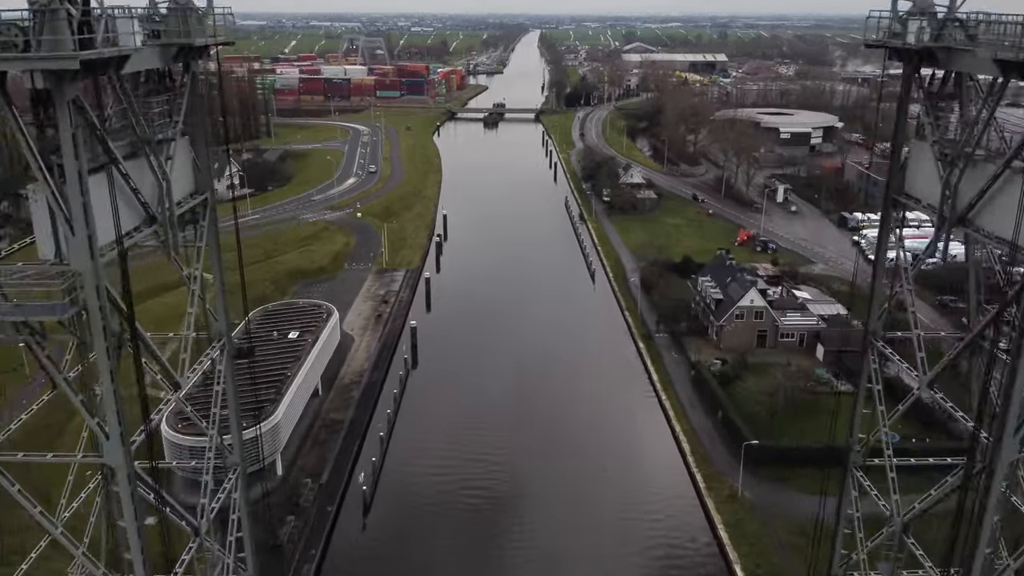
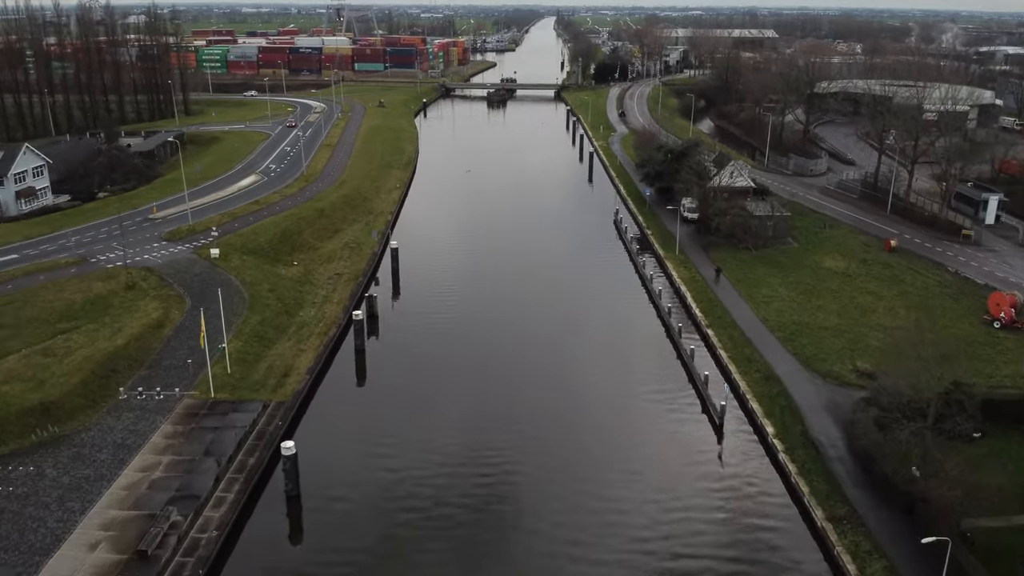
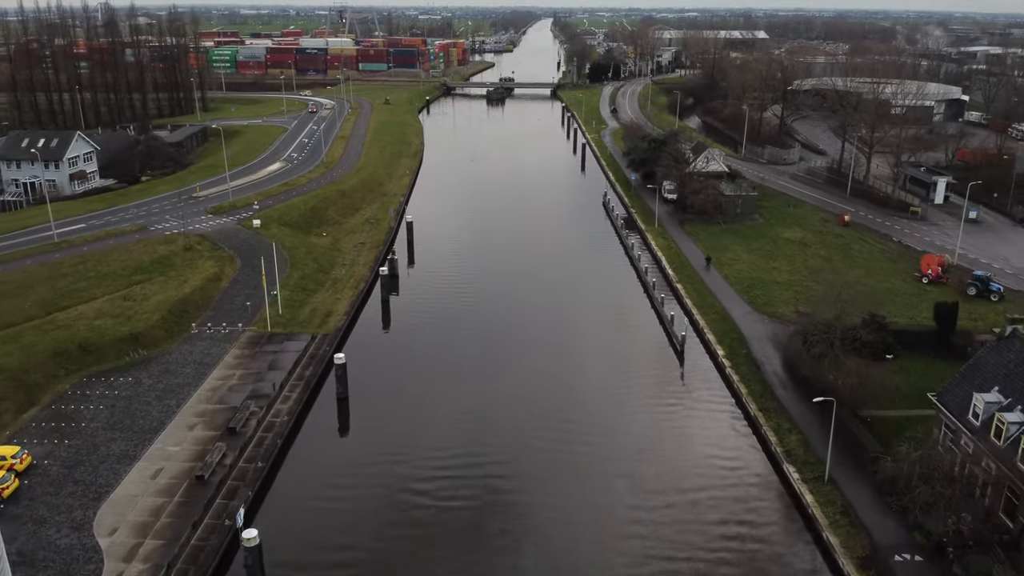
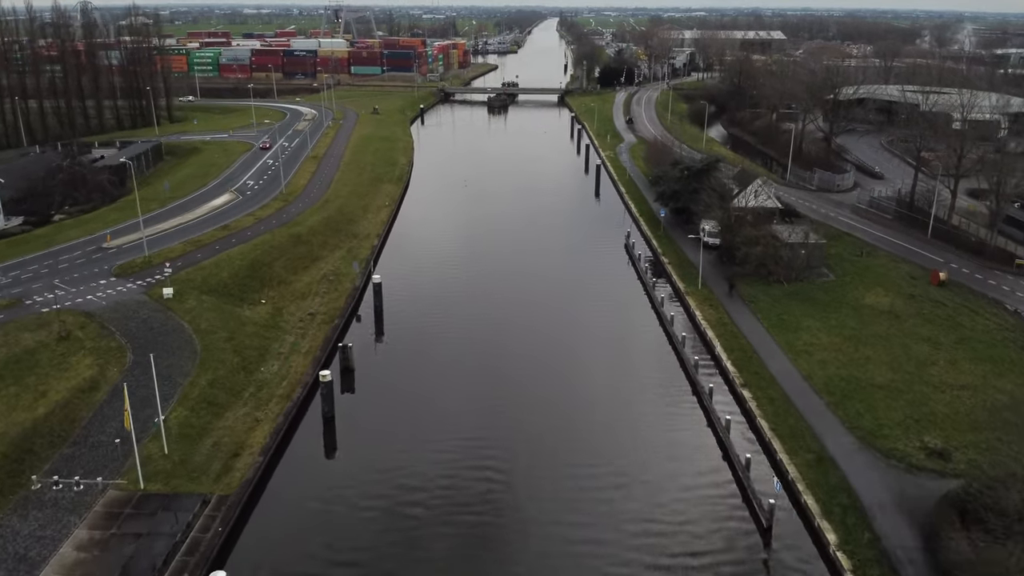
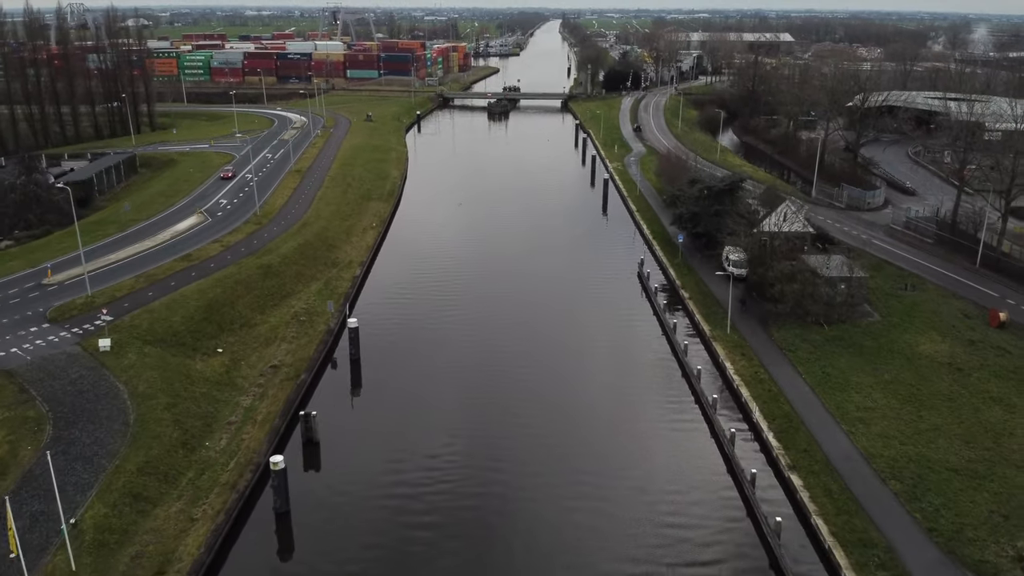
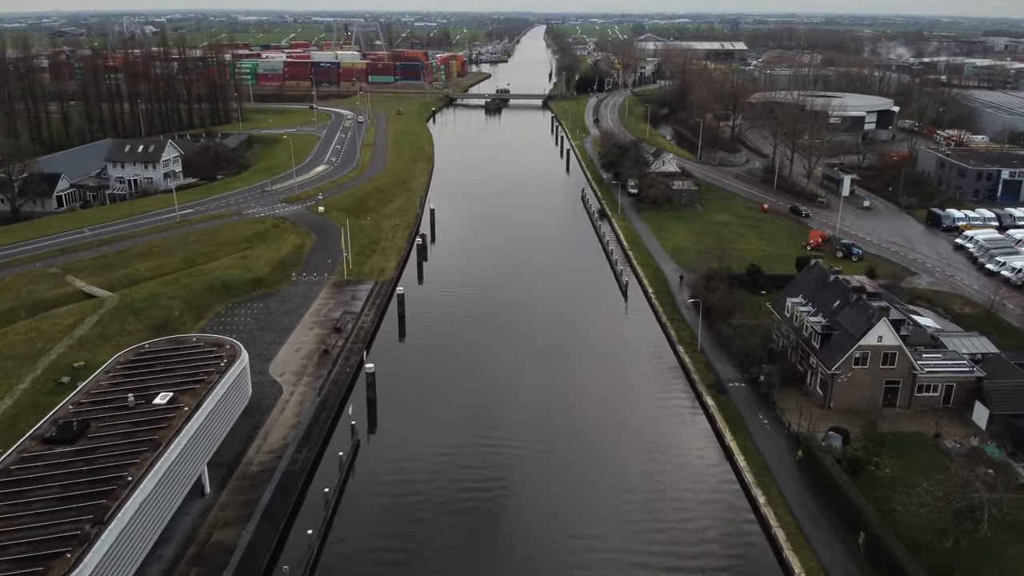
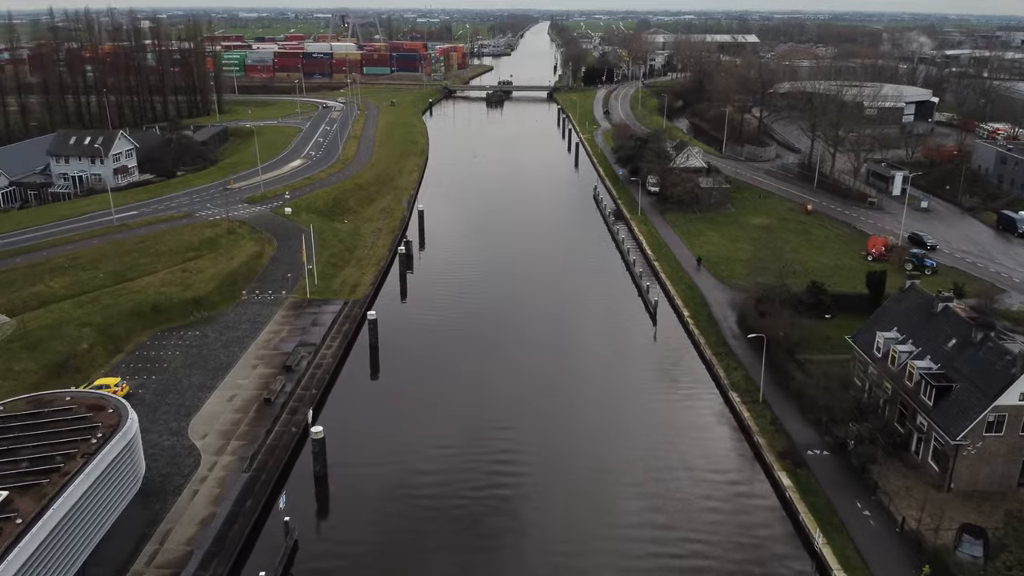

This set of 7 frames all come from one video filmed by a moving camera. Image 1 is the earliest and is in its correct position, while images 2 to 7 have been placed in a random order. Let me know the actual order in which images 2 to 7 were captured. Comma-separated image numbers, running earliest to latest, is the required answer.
6, 7, 3, 2, 4, 5
